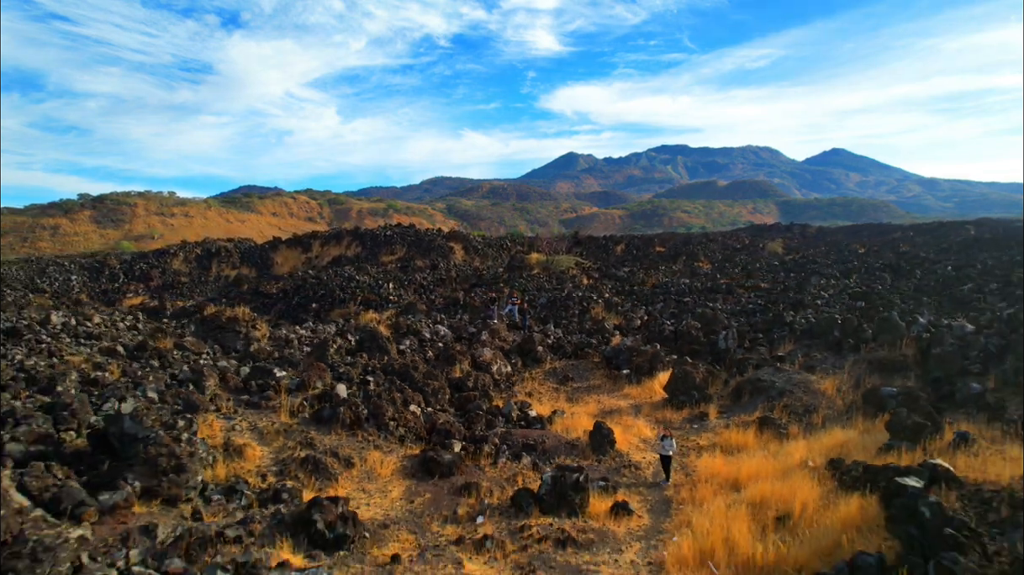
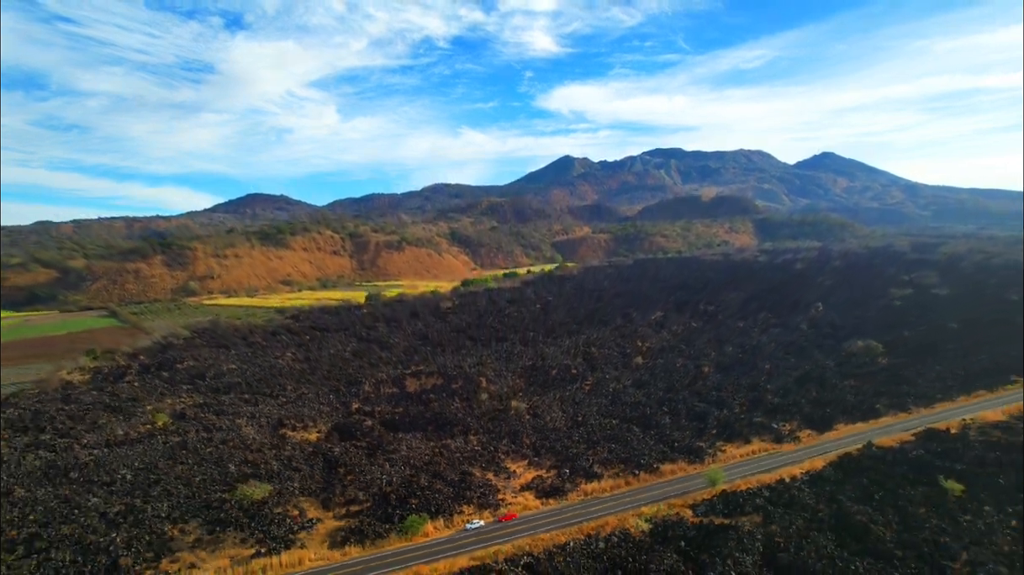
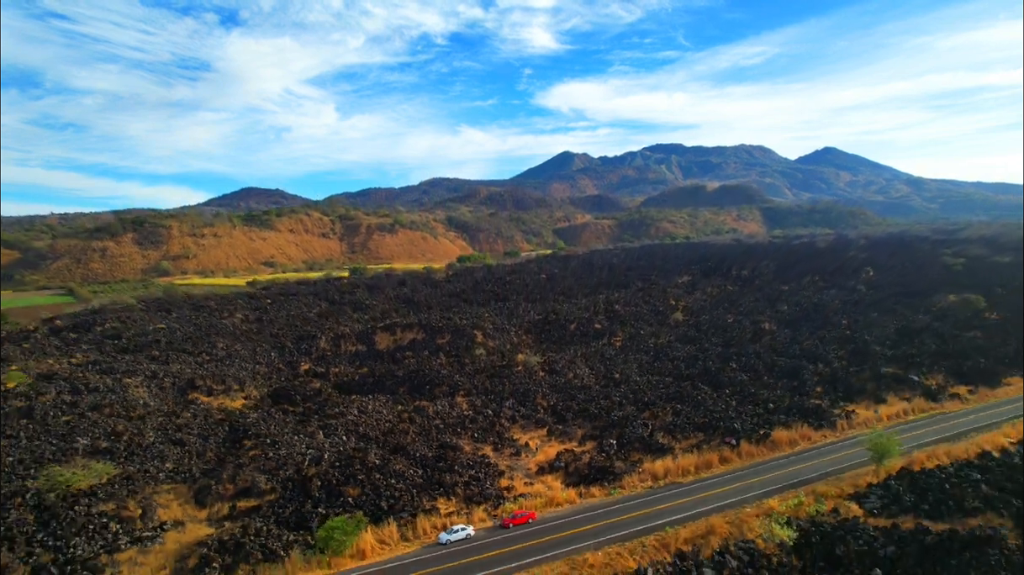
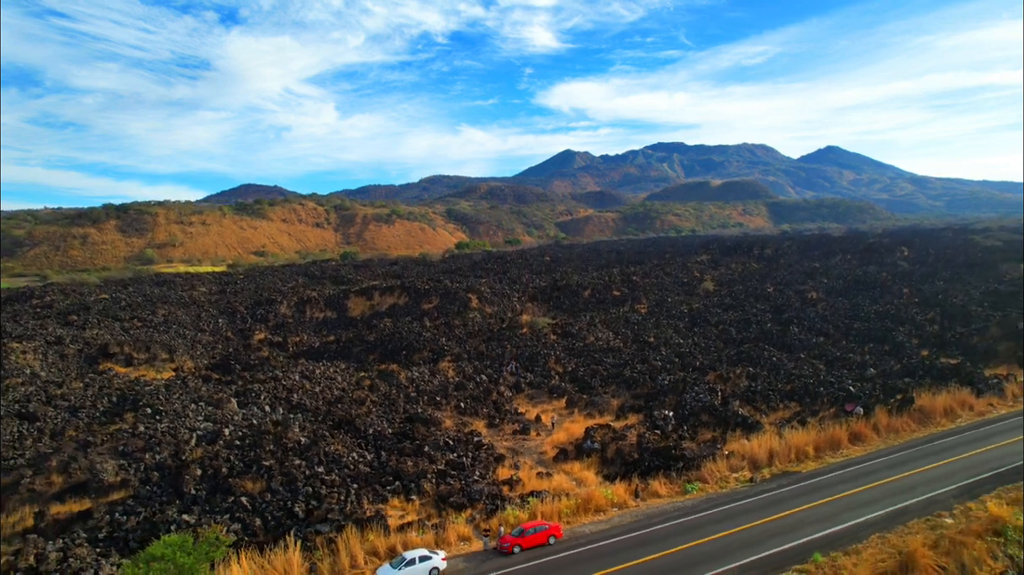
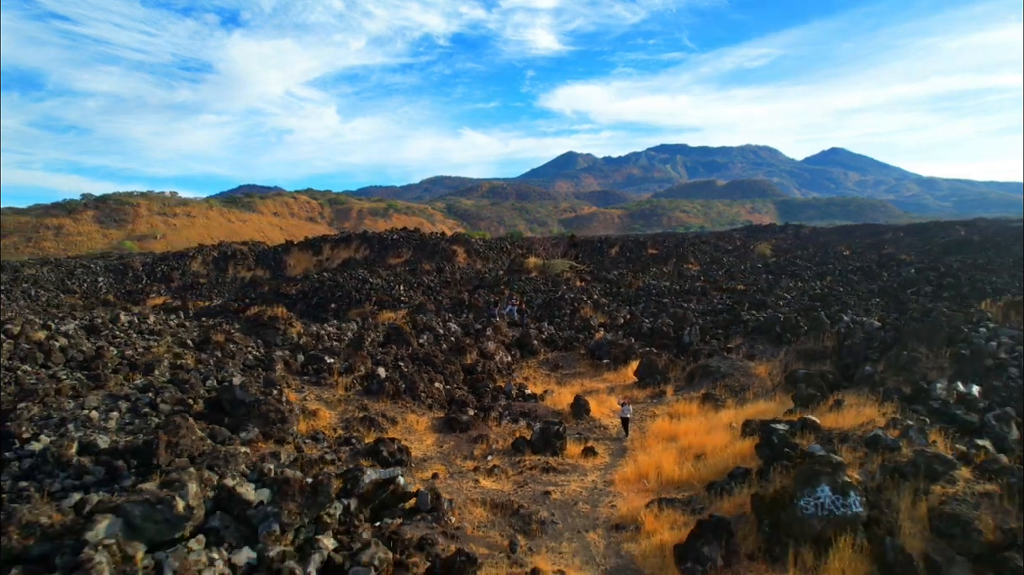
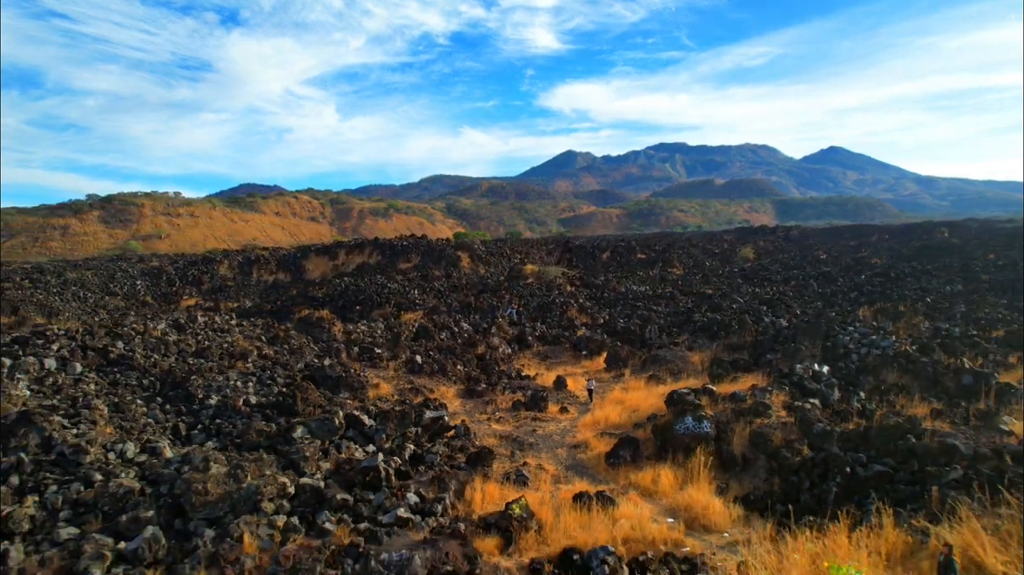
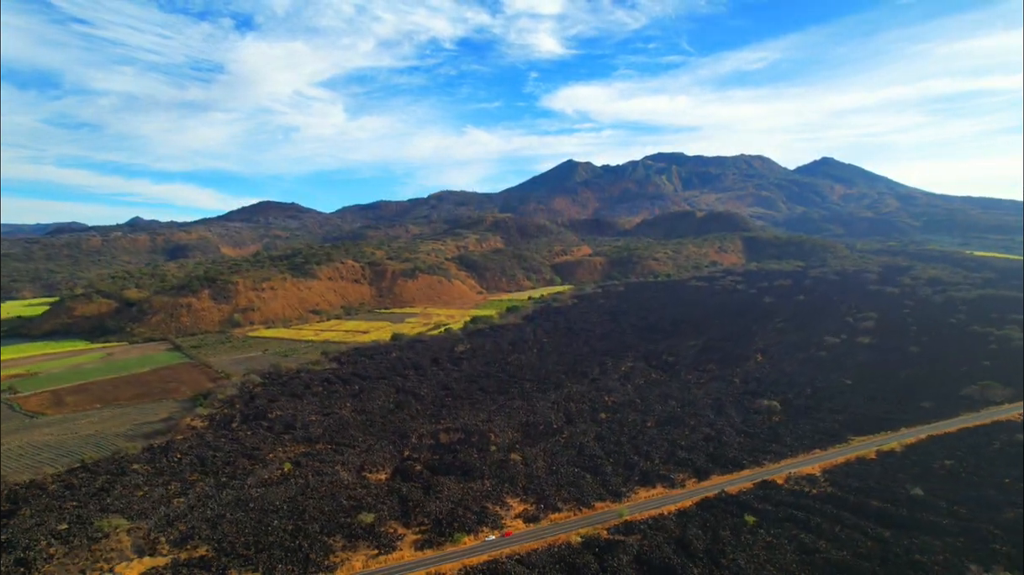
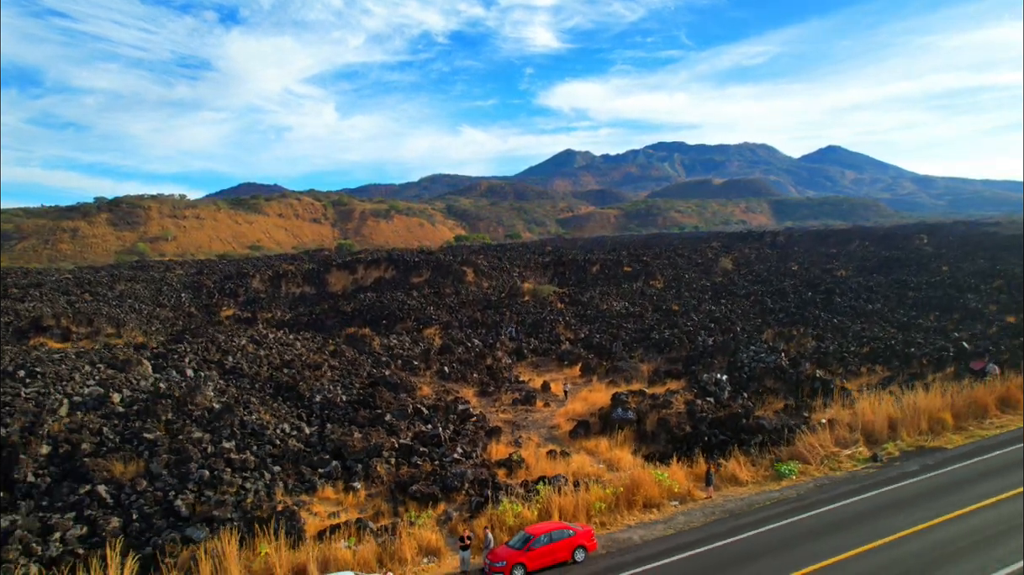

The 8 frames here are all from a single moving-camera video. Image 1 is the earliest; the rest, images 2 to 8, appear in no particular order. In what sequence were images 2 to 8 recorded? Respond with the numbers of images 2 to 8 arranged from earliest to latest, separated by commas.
5, 6, 8, 4, 3, 2, 7
